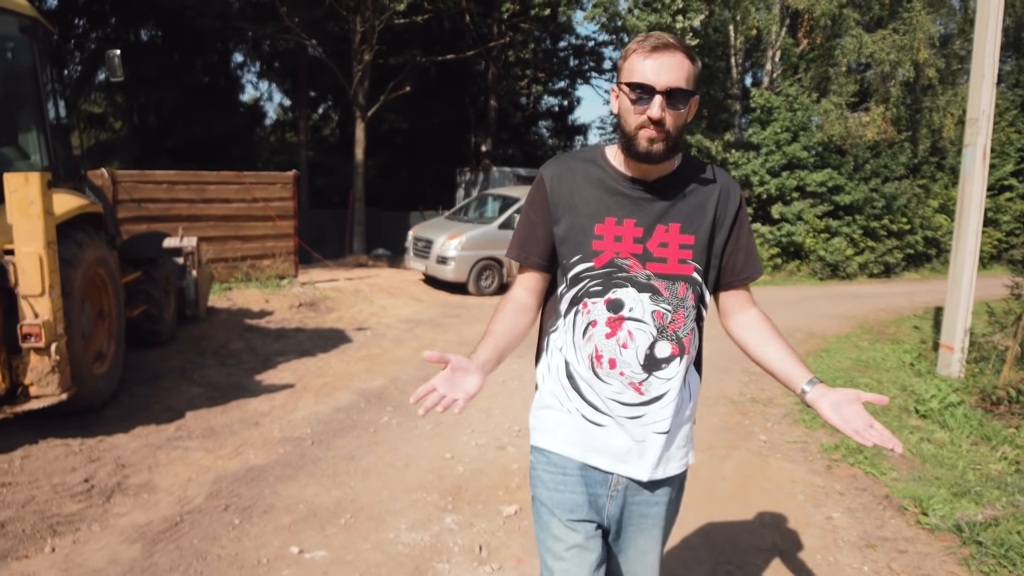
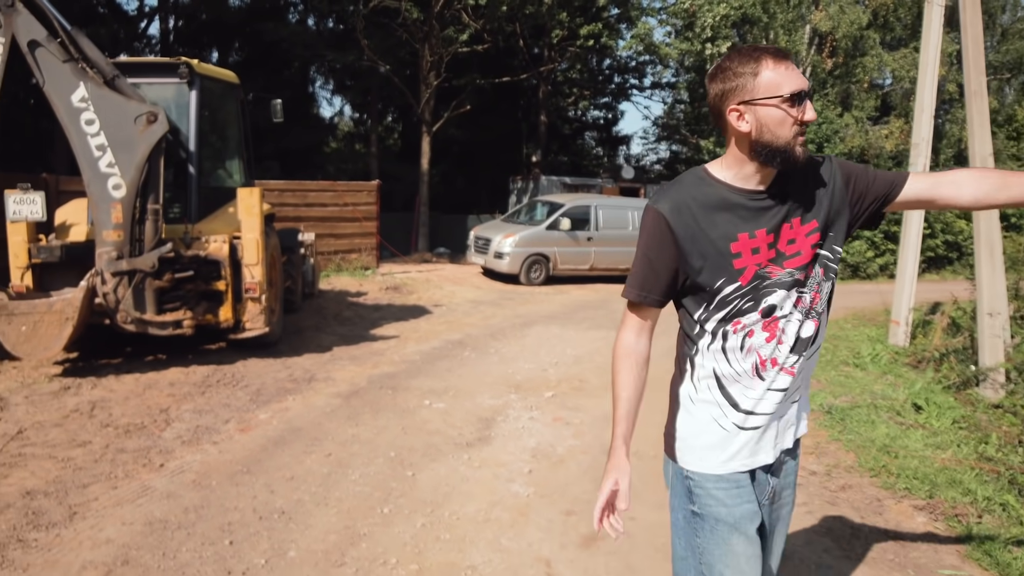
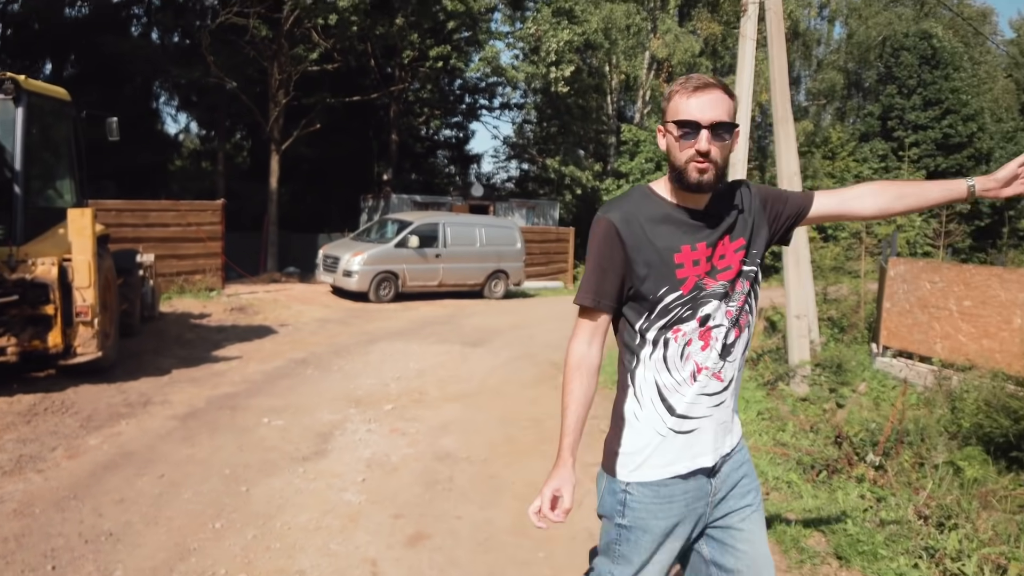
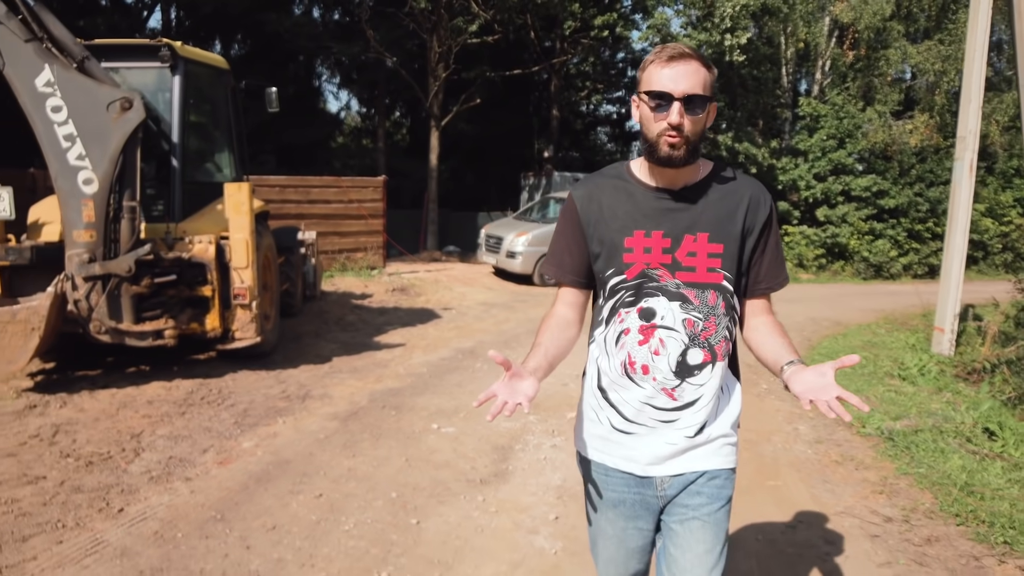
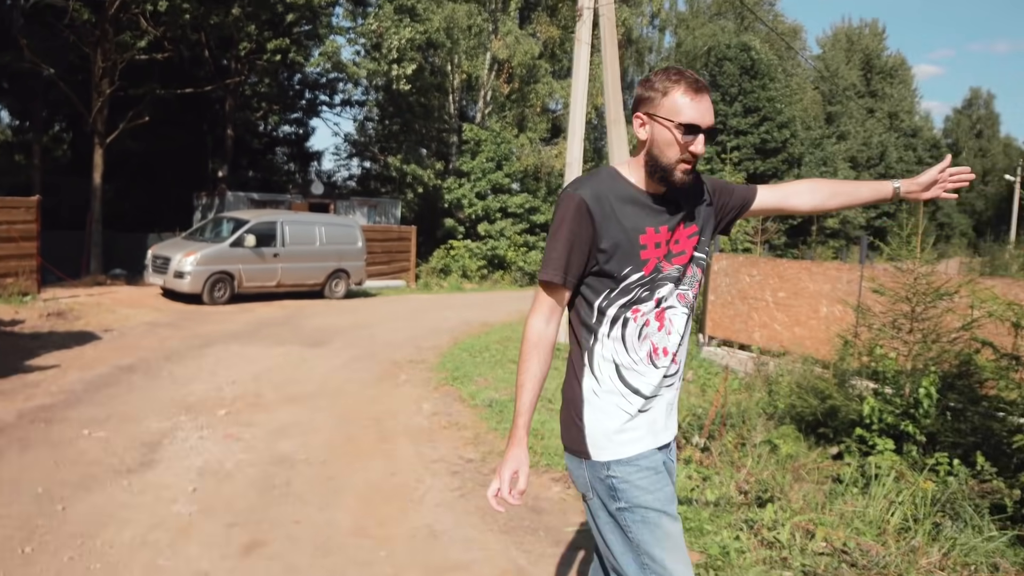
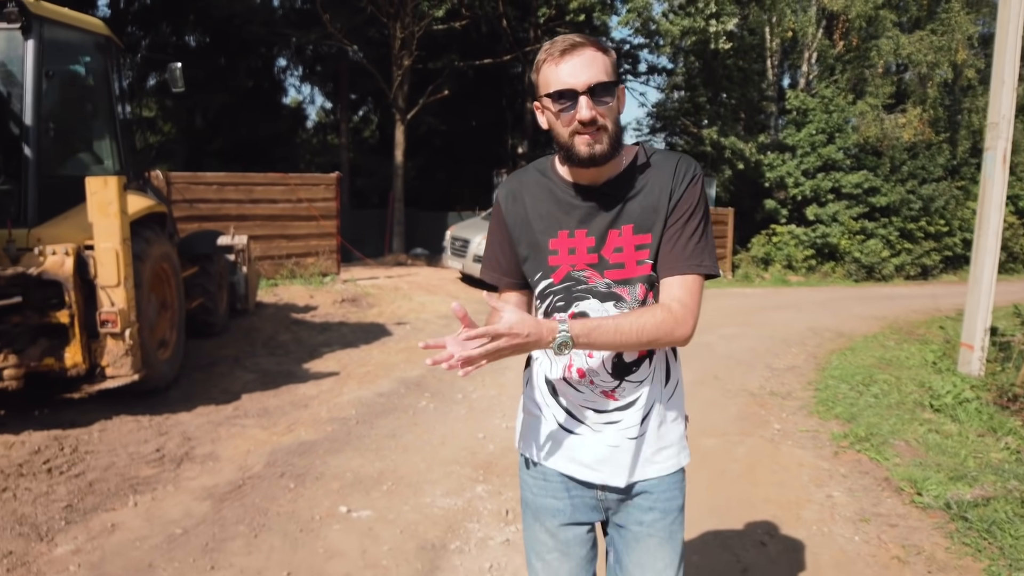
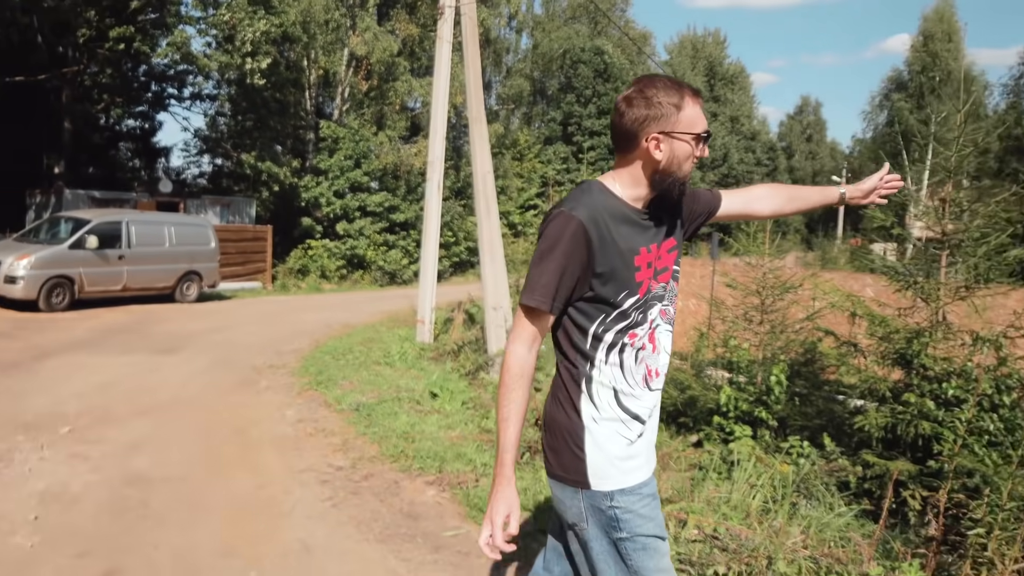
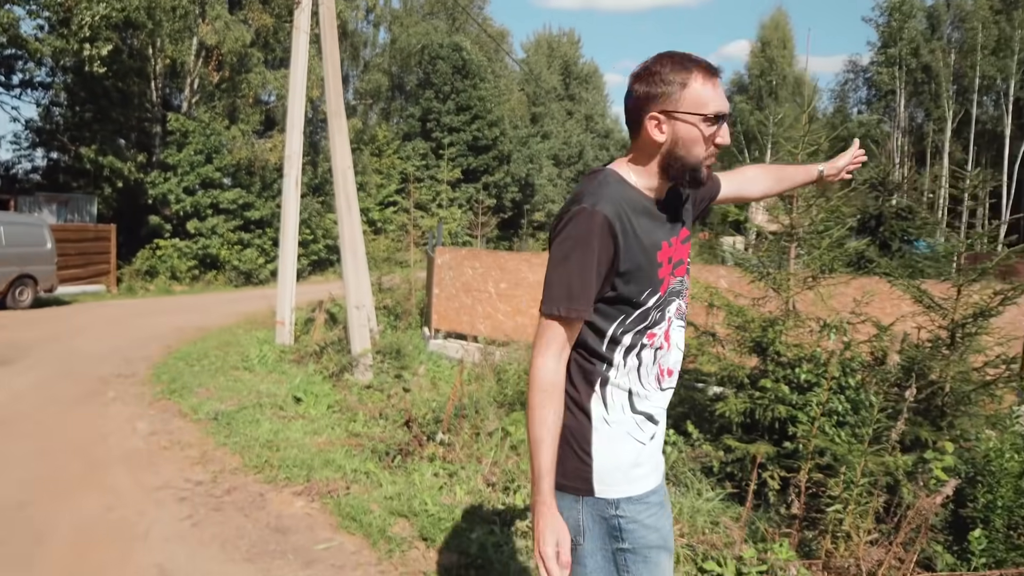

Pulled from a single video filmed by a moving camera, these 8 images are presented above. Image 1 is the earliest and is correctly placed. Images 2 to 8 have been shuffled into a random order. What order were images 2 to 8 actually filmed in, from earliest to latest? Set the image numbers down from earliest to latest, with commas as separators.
6, 4, 2, 3, 5, 7, 8
